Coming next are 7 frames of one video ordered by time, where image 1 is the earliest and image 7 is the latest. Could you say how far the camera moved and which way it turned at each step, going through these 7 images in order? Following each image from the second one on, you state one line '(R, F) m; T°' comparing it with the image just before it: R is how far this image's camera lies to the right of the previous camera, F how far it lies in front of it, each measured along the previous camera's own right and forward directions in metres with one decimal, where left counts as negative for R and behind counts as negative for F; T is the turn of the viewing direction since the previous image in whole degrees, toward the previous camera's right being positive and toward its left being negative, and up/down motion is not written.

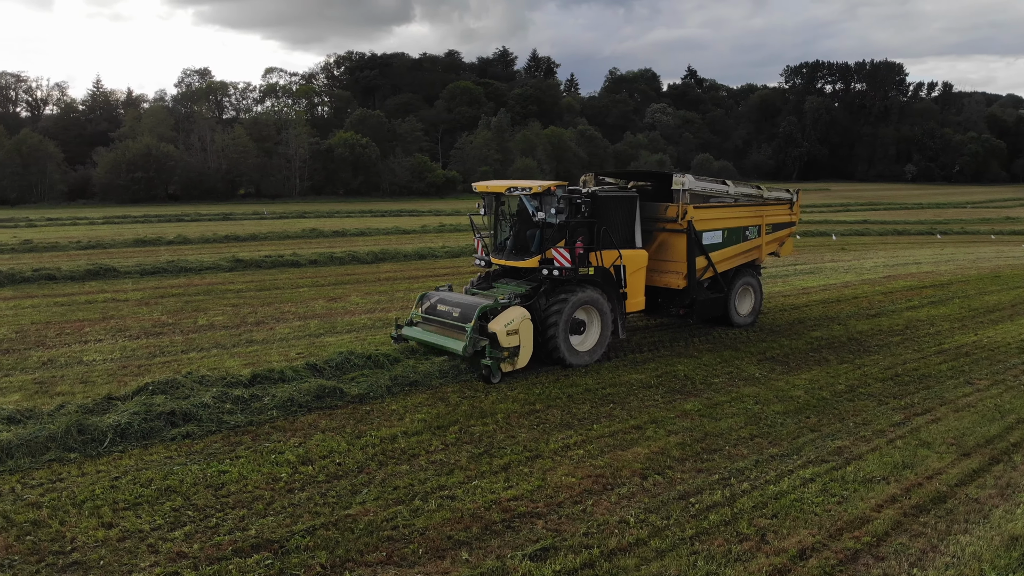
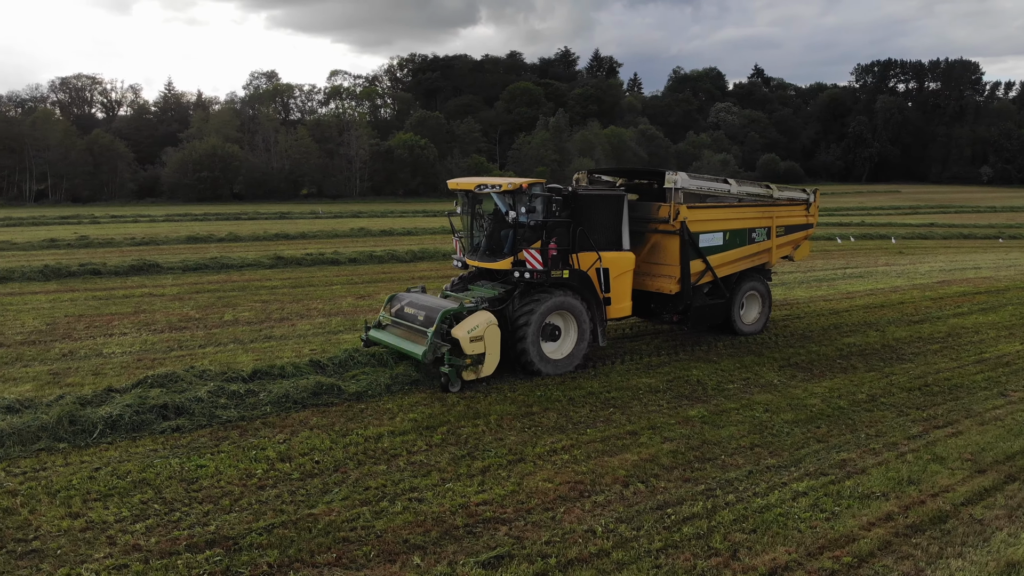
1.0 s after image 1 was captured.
(+0.6, +0.2) m; -5°
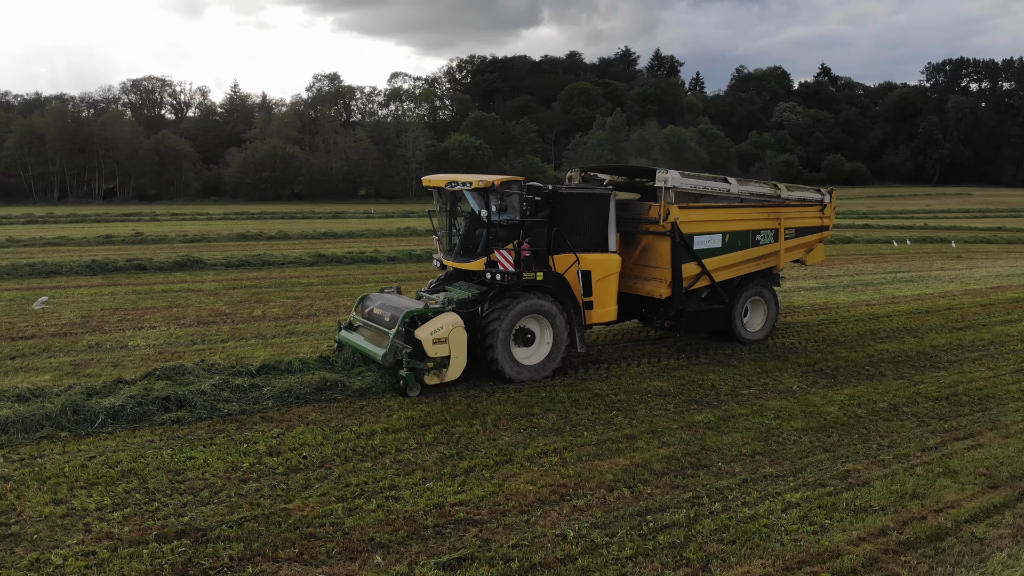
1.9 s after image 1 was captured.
(+0.5, +0.1) m; -5°
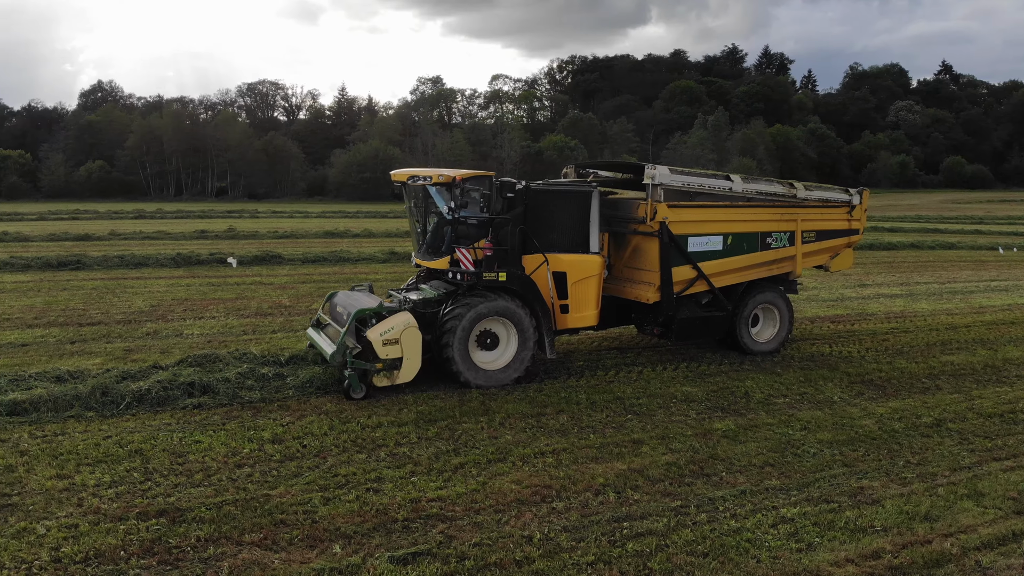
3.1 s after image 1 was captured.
(+0.8, +0.1) m; -8°
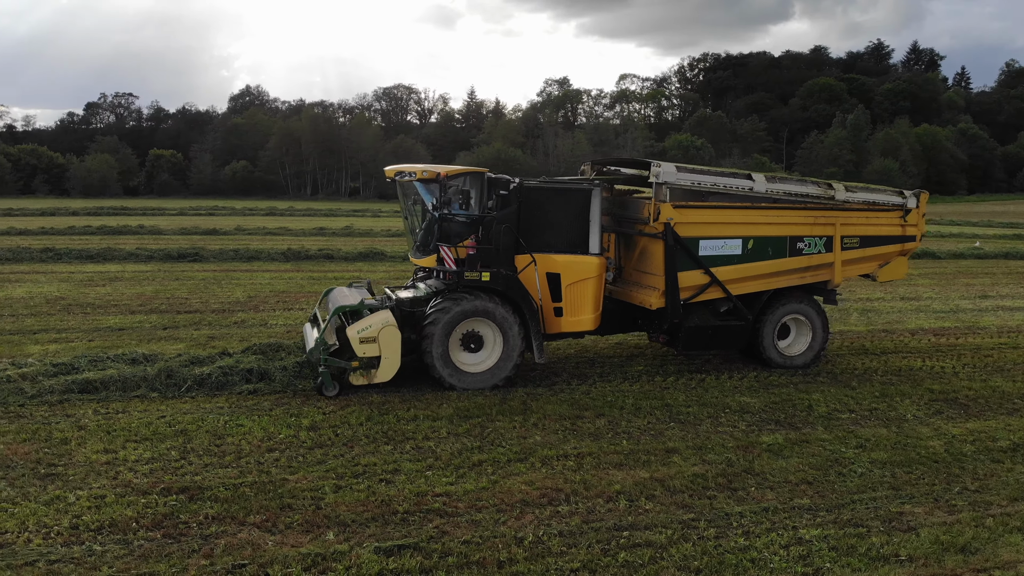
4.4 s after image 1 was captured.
(+0.8, +0.1) m; -9°
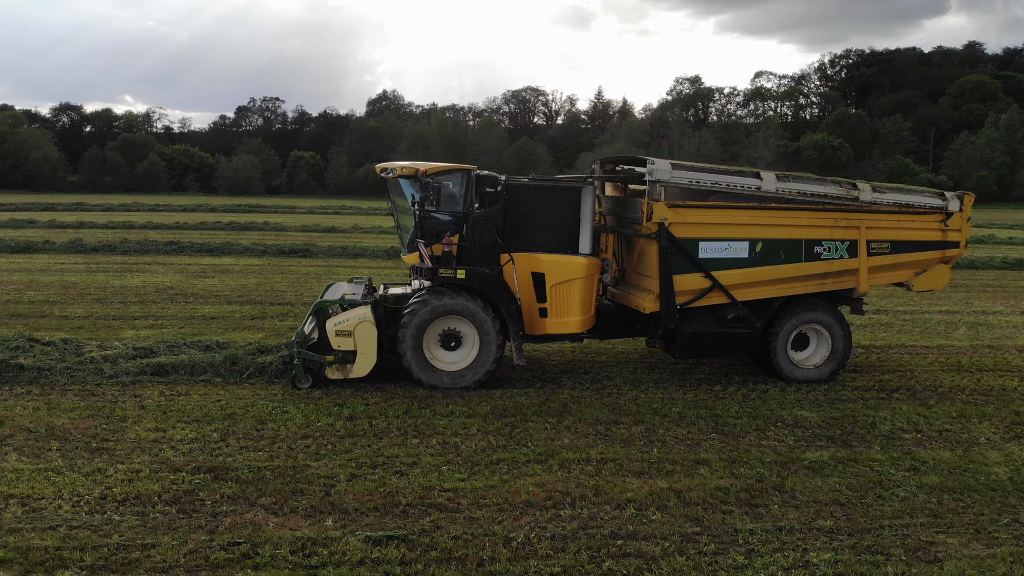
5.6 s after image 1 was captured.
(+0.8, +0.1) m; -9°
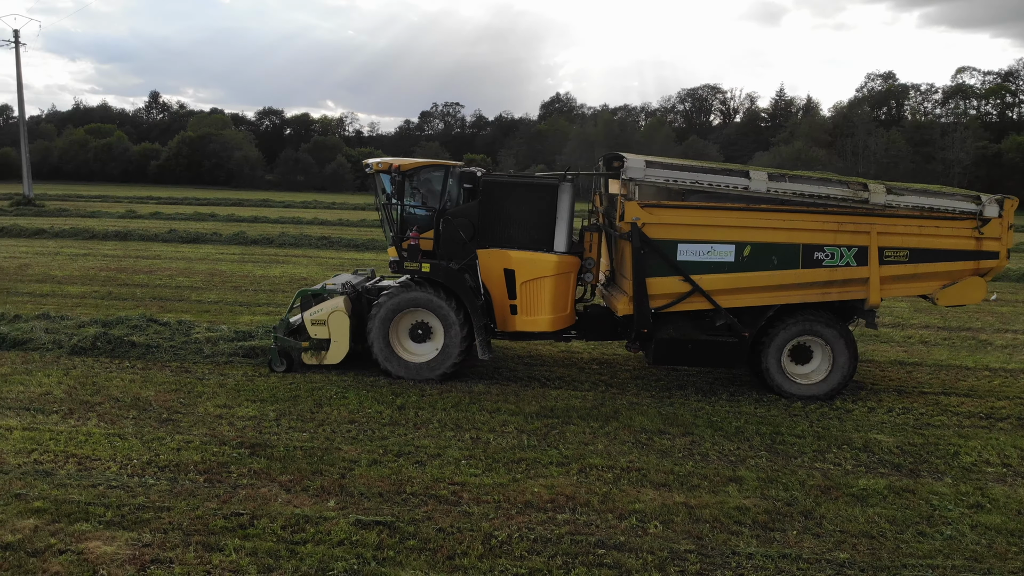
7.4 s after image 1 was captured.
(+1.1, +0.1) m; -13°
